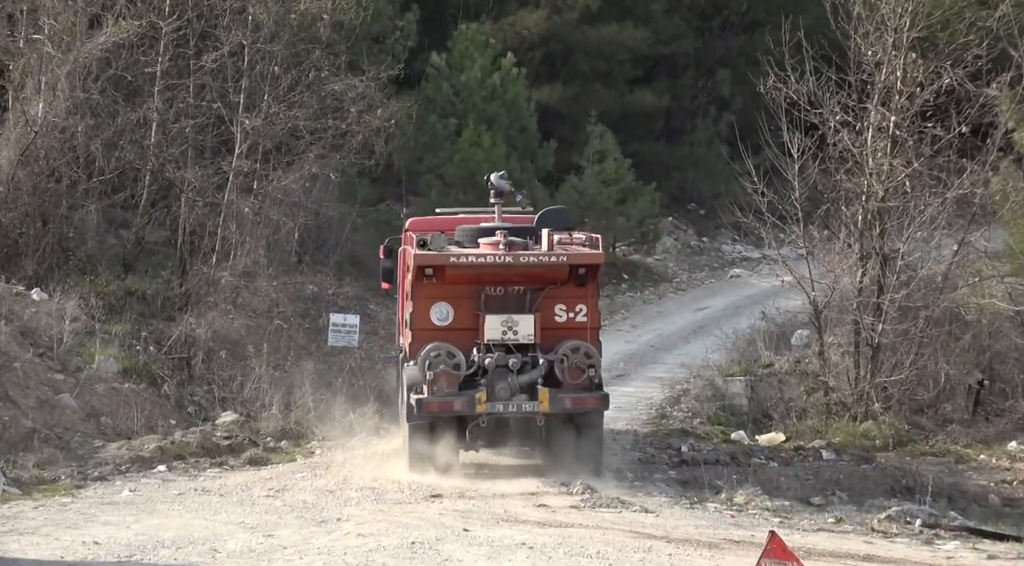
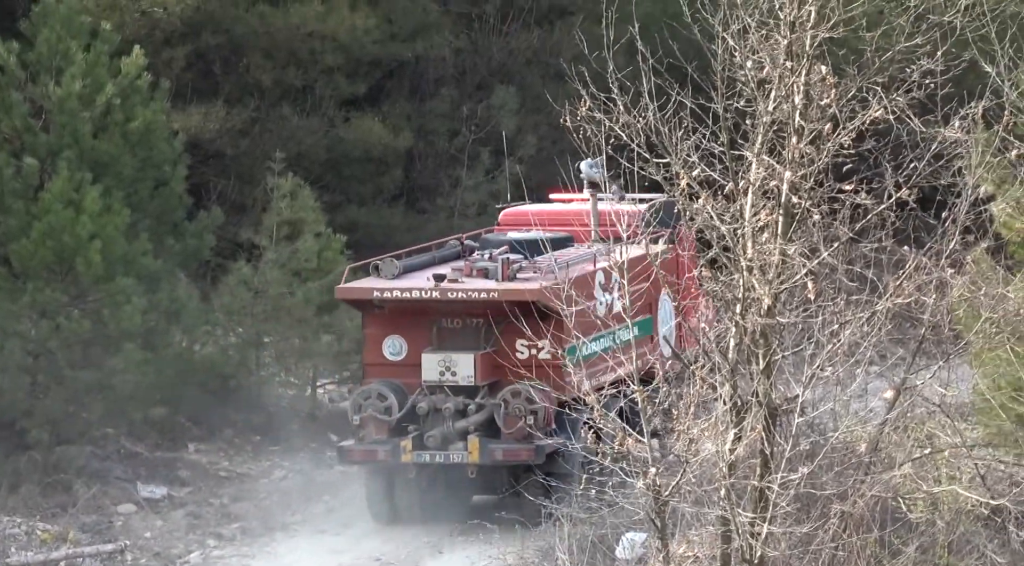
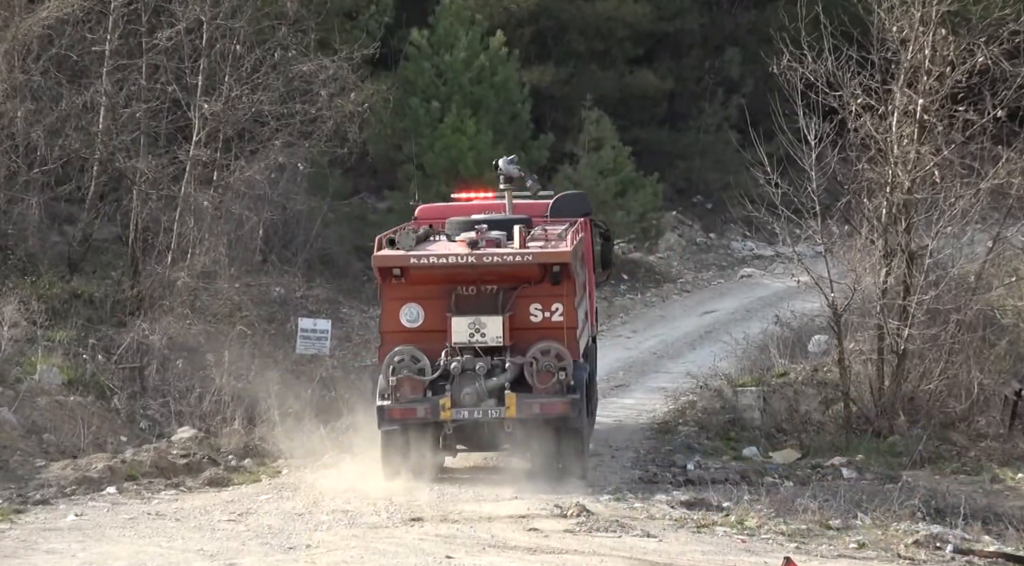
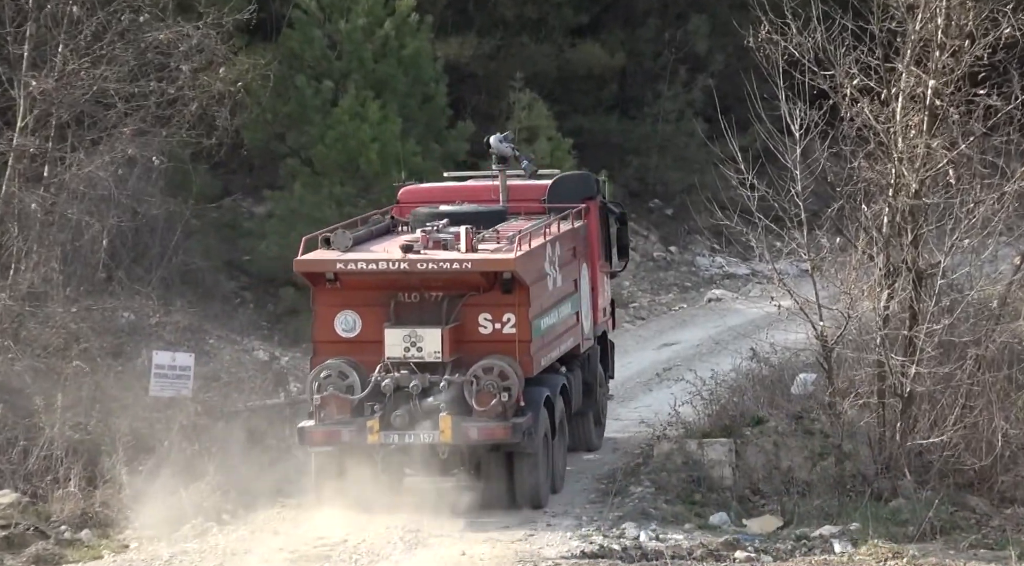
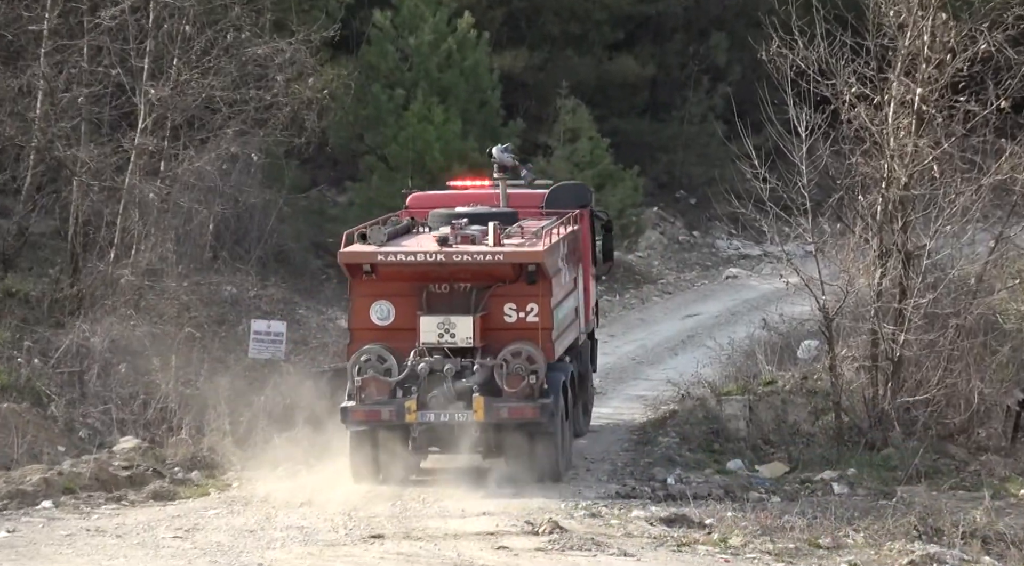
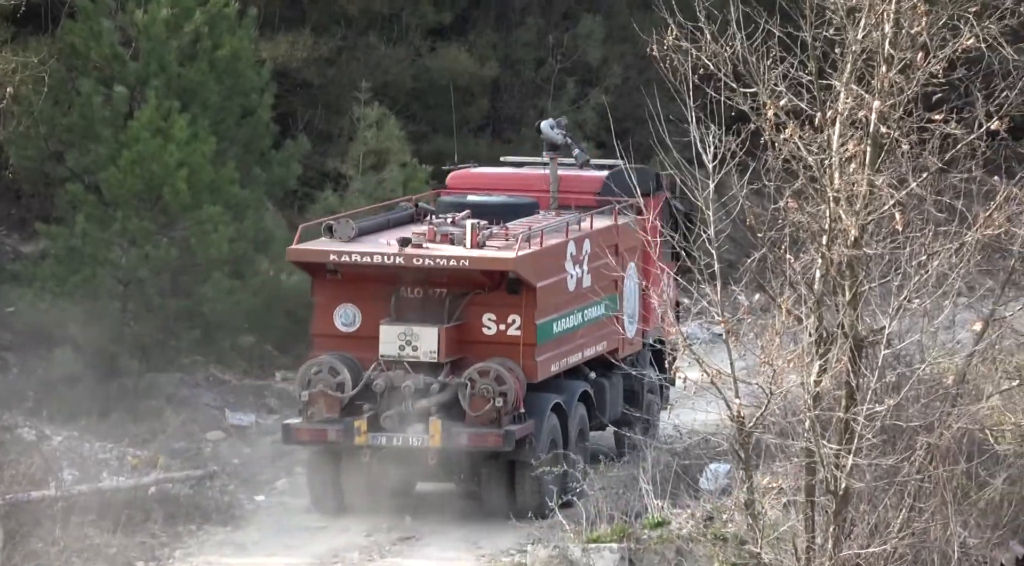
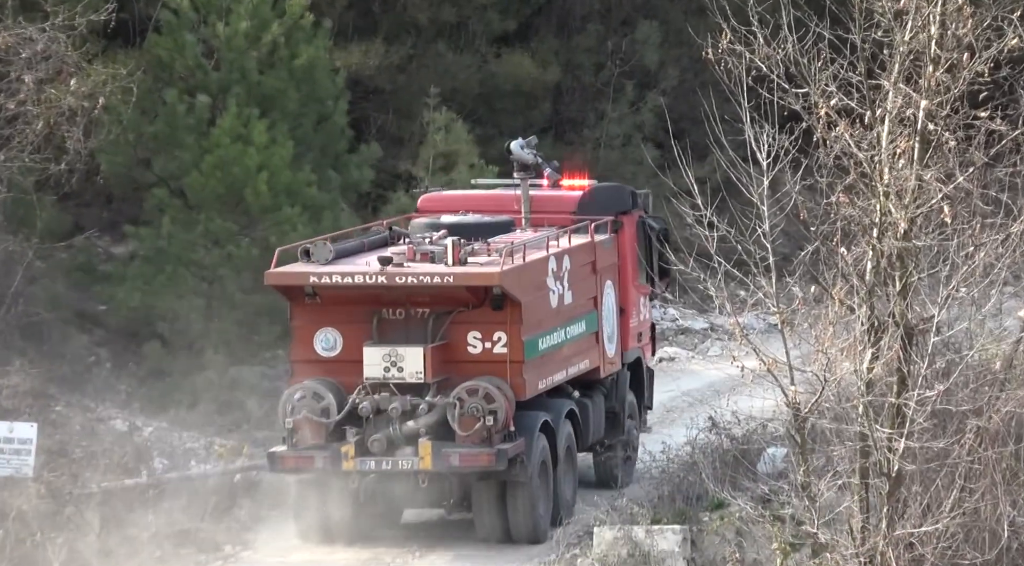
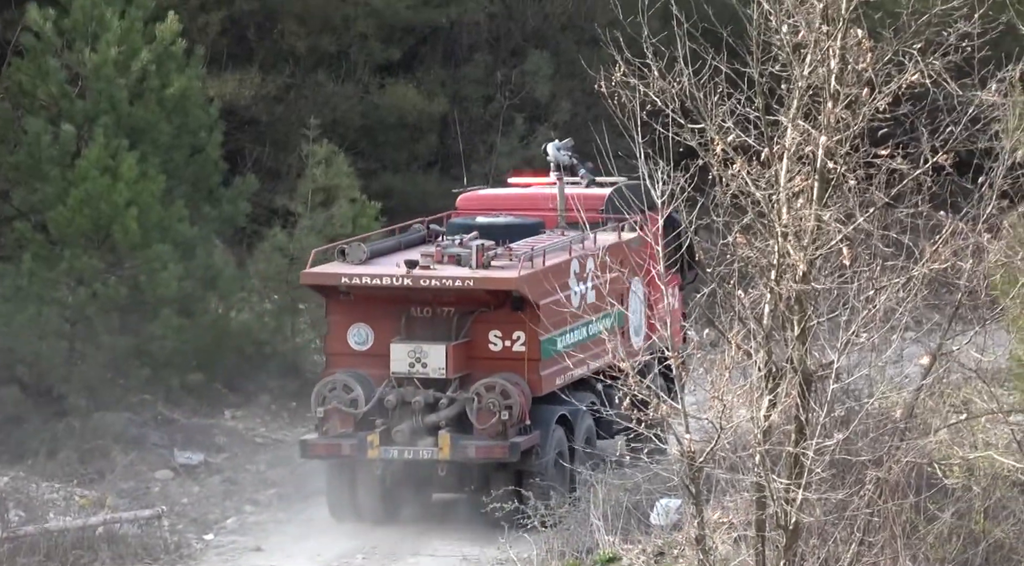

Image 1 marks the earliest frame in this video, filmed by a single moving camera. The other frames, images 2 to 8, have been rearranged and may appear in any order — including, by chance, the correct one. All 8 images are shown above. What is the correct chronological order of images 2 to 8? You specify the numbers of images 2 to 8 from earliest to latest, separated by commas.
3, 5, 4, 7, 6, 8, 2
